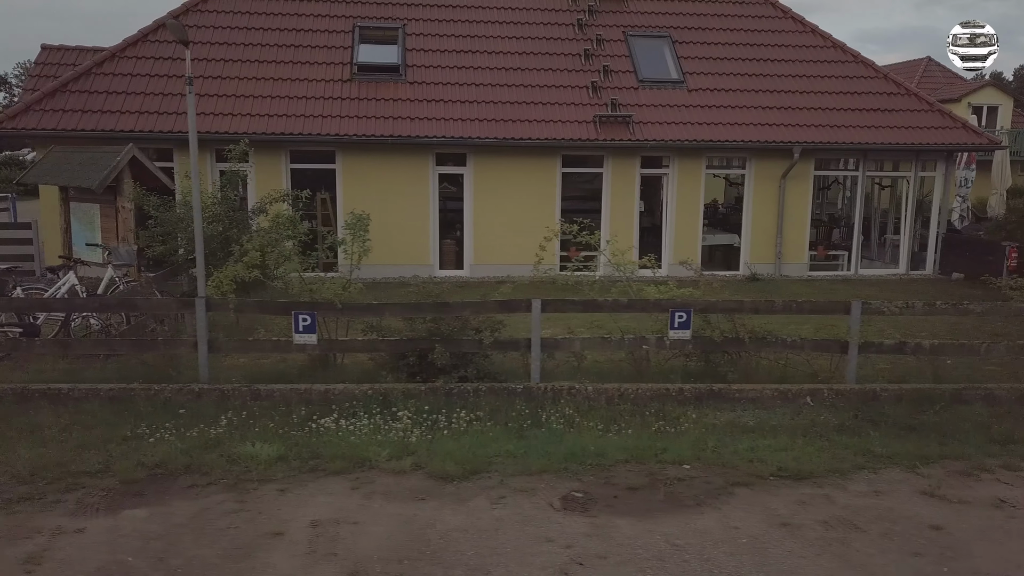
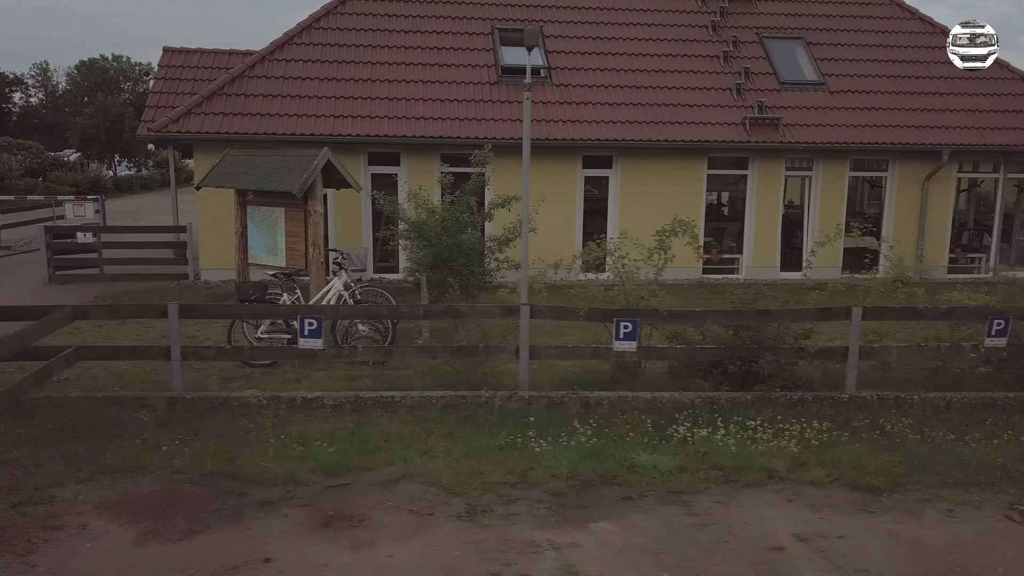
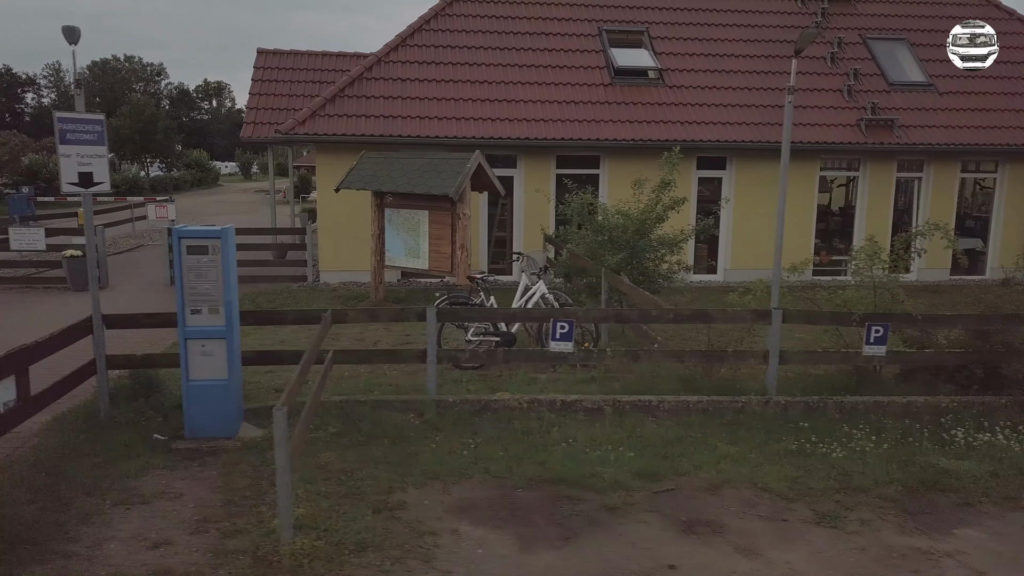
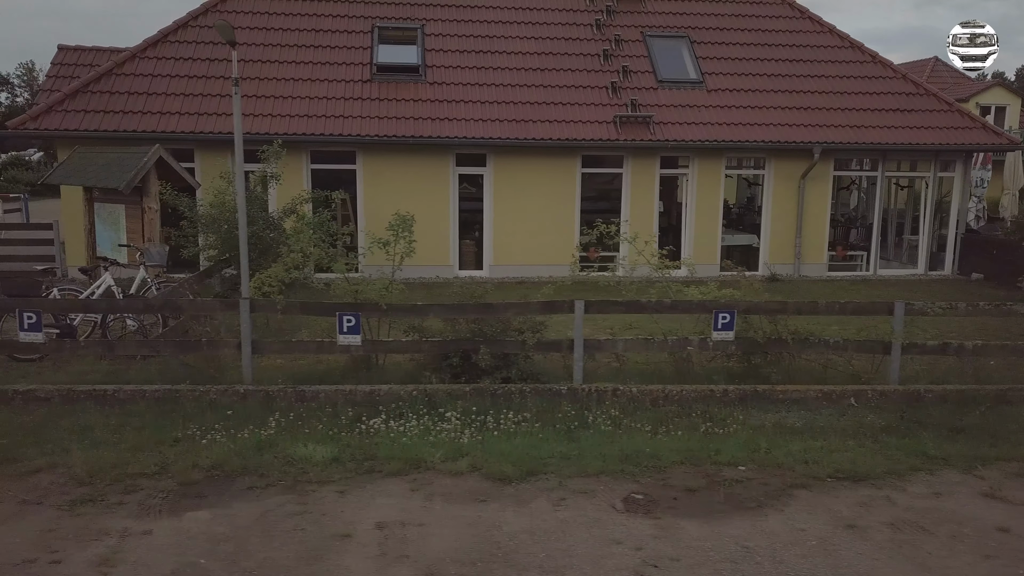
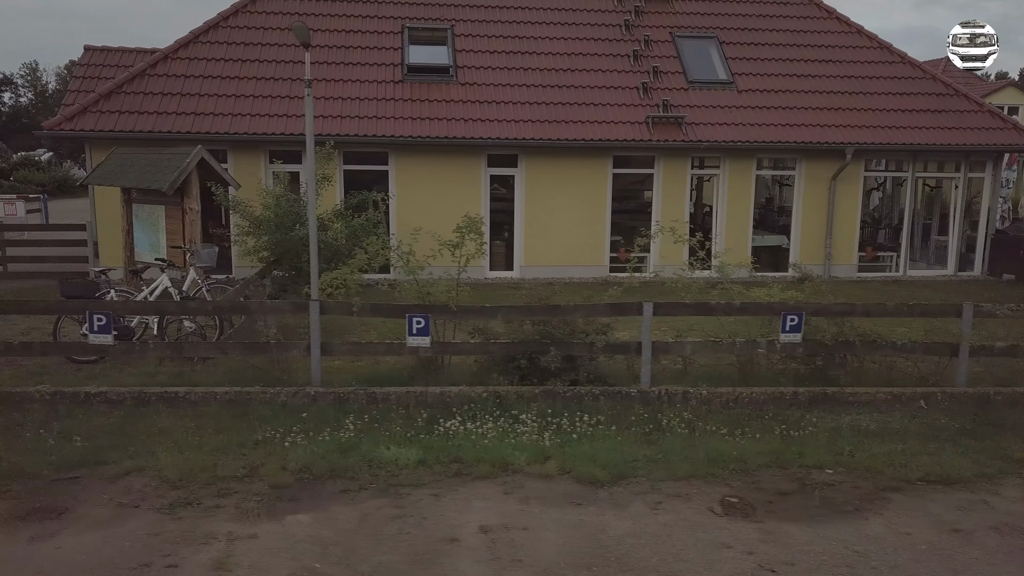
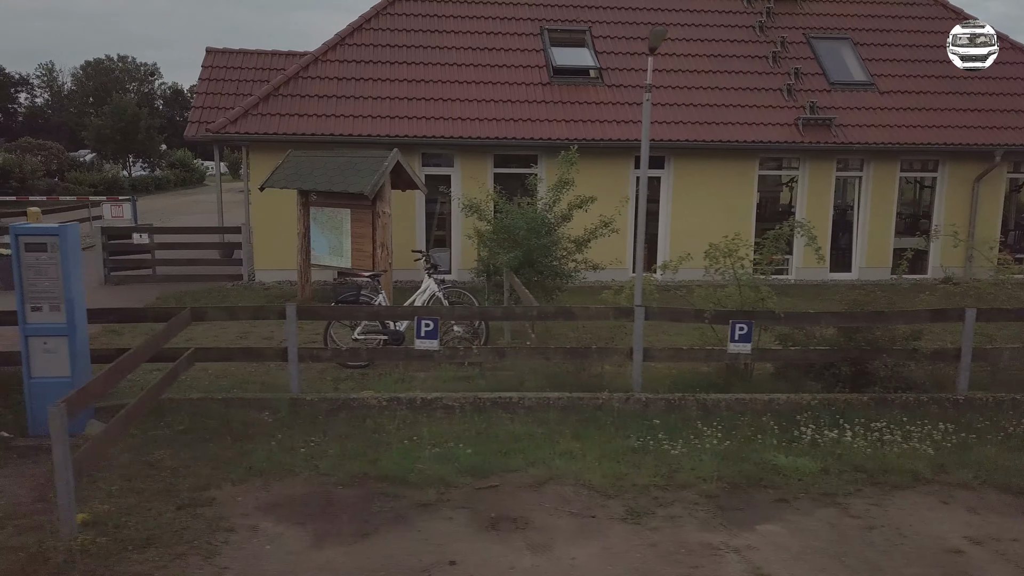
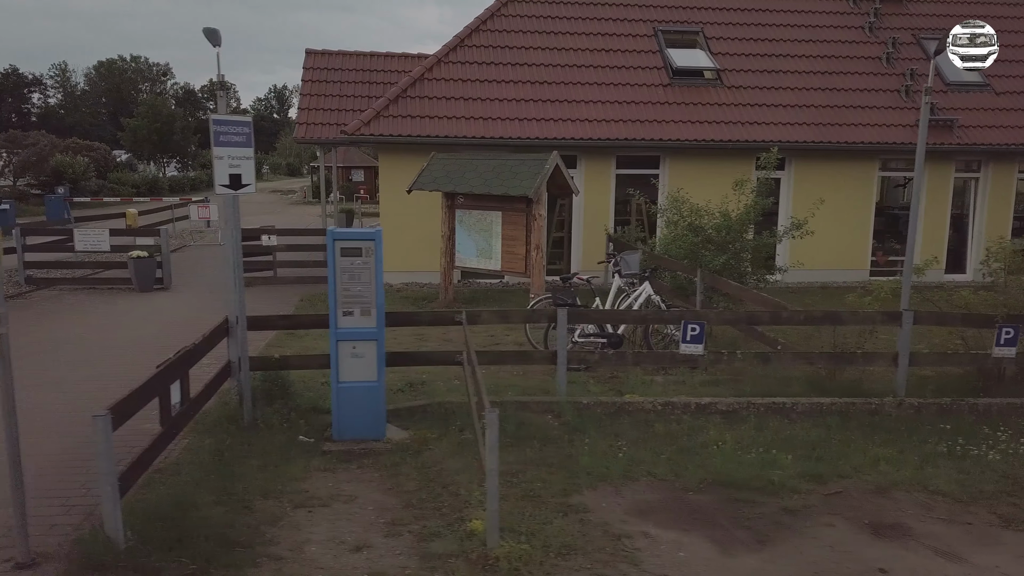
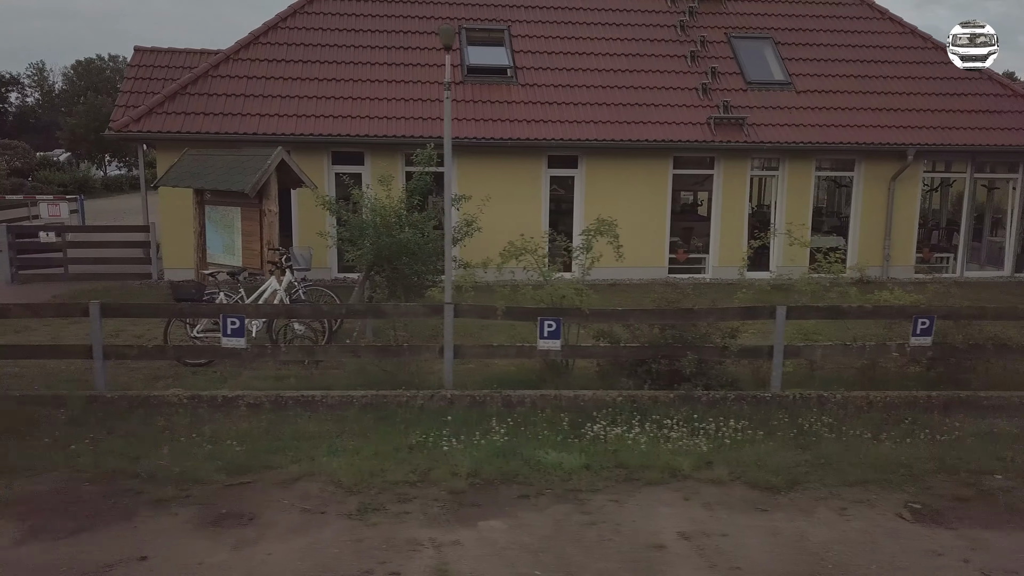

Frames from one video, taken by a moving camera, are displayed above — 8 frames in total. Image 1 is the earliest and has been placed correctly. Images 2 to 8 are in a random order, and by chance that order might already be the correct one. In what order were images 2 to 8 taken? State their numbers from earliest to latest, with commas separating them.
4, 5, 8, 2, 6, 3, 7
